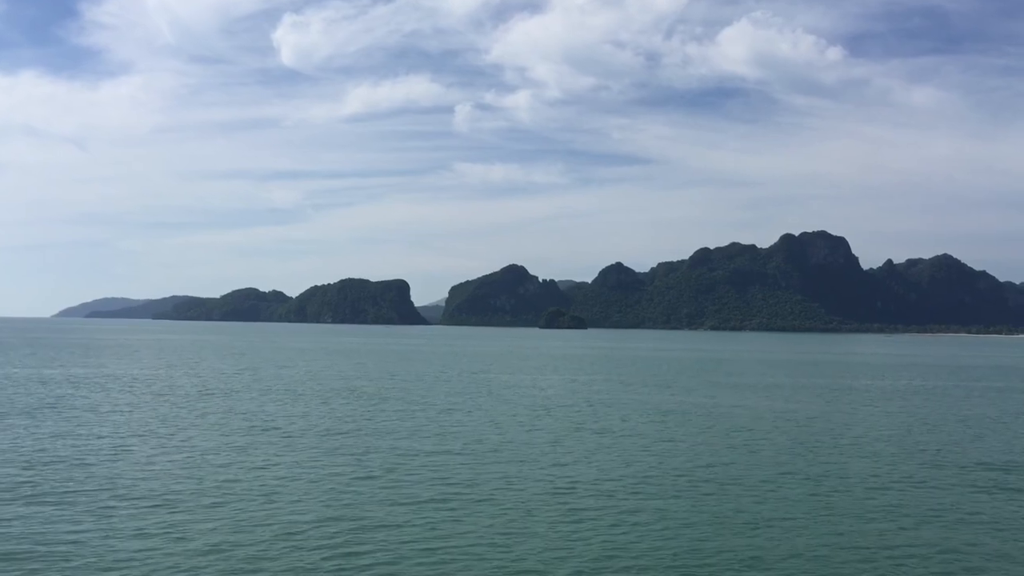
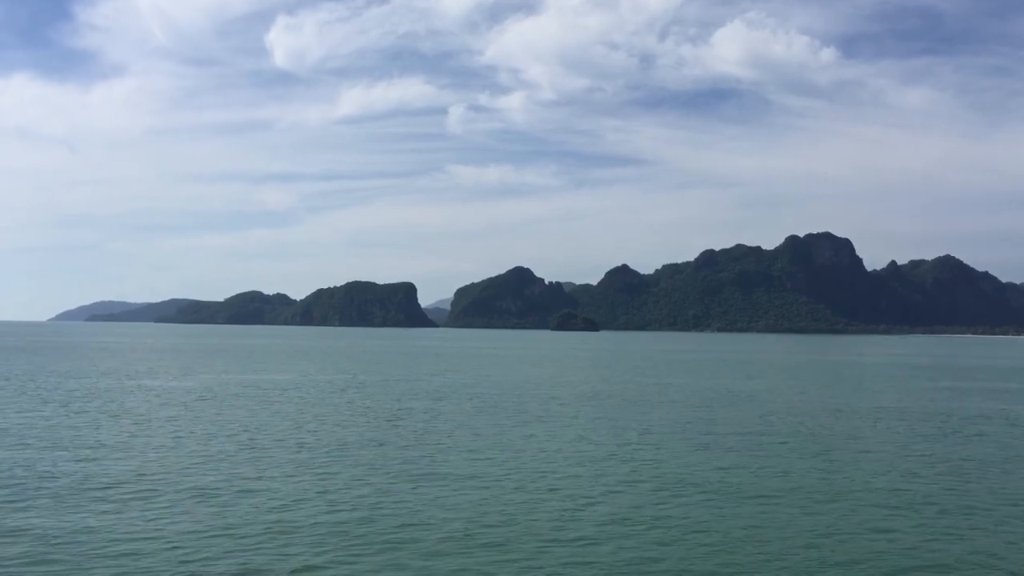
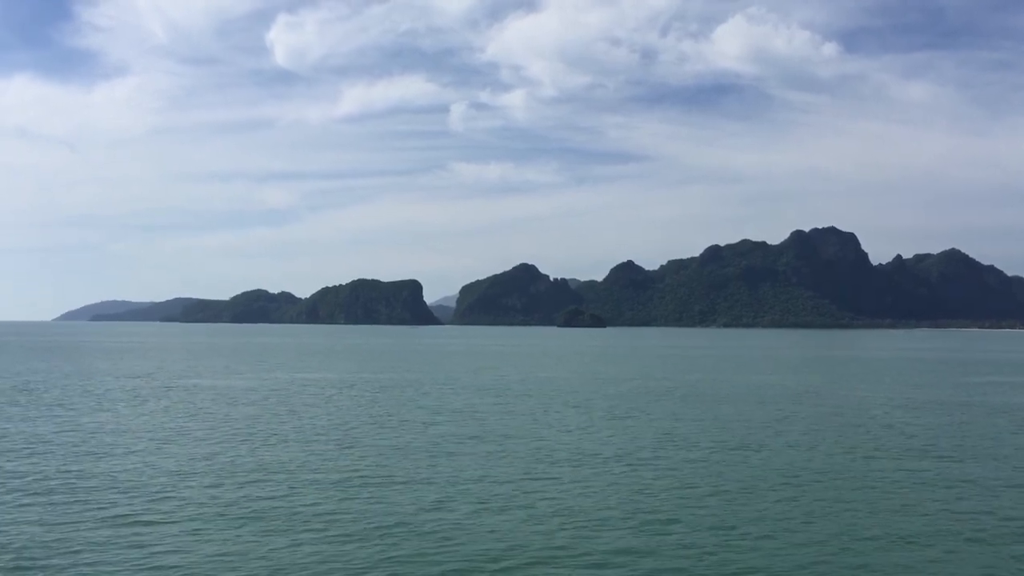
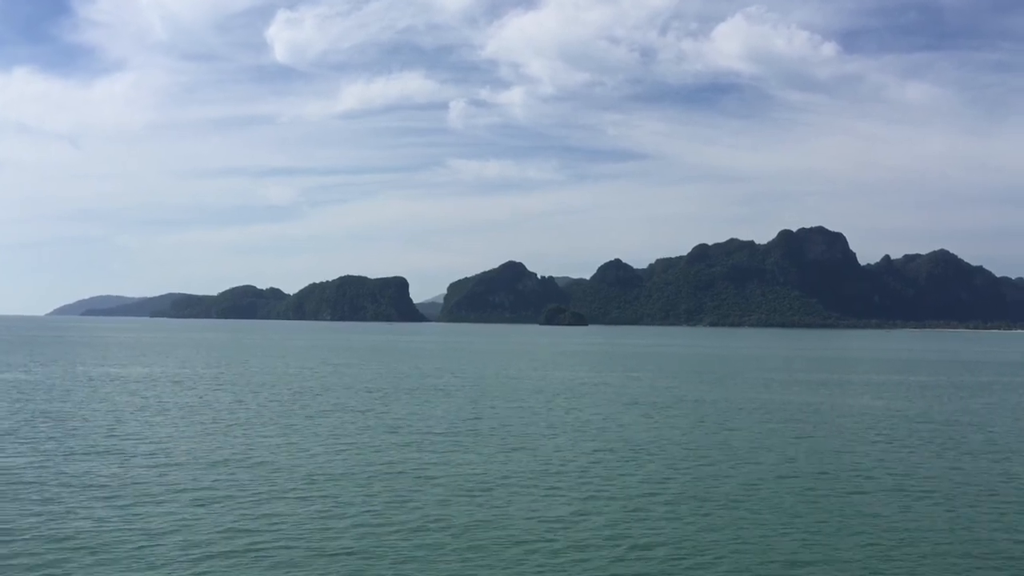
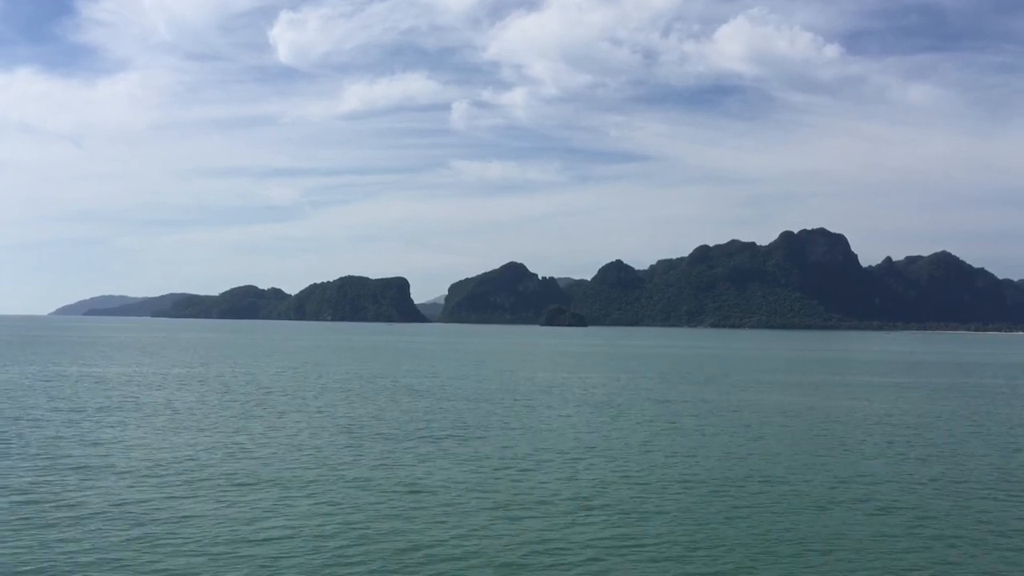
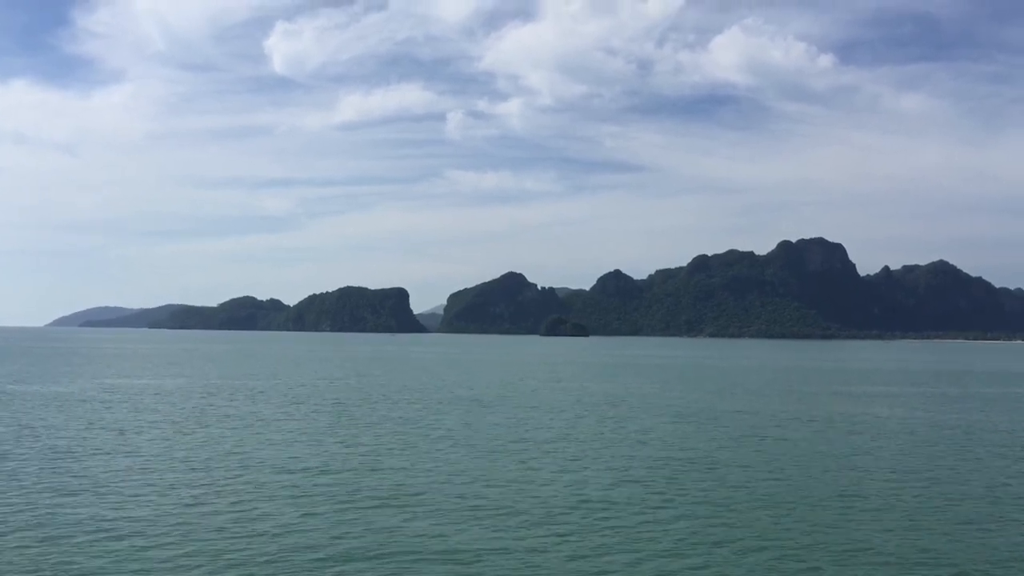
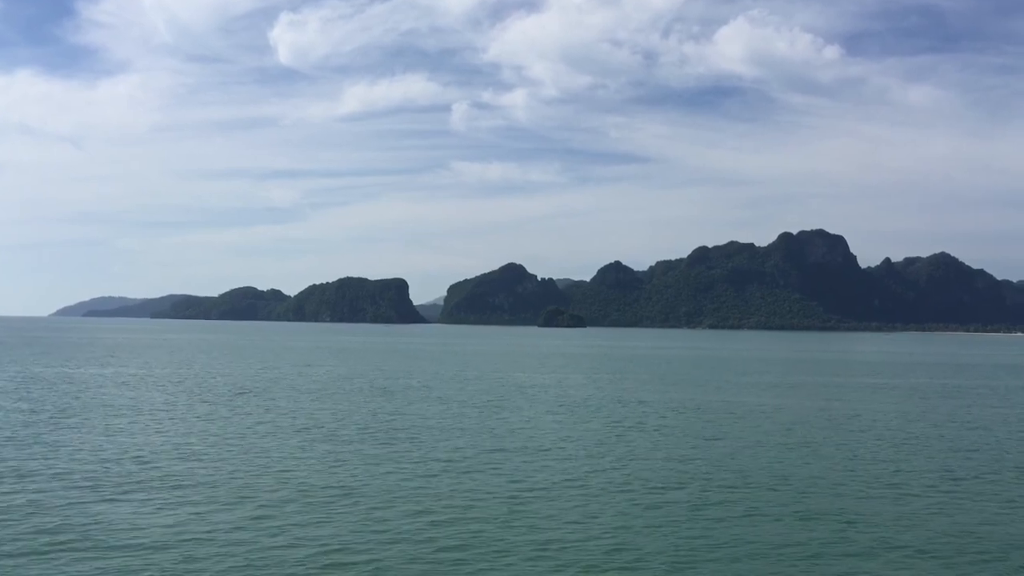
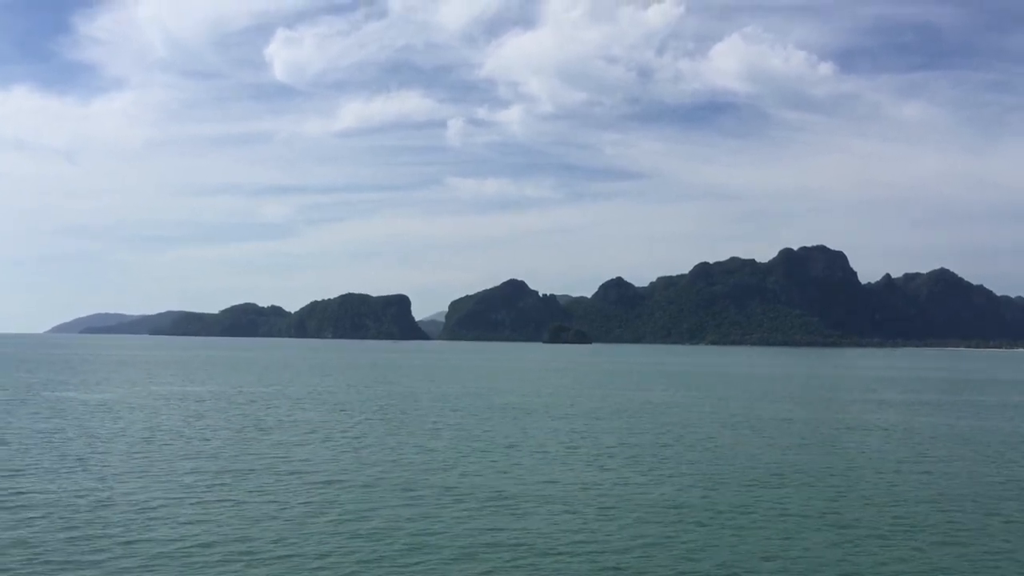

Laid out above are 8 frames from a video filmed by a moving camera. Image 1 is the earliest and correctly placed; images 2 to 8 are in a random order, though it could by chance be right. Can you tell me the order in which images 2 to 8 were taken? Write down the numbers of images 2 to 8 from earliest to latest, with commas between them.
7, 5, 4, 6, 8, 2, 3
